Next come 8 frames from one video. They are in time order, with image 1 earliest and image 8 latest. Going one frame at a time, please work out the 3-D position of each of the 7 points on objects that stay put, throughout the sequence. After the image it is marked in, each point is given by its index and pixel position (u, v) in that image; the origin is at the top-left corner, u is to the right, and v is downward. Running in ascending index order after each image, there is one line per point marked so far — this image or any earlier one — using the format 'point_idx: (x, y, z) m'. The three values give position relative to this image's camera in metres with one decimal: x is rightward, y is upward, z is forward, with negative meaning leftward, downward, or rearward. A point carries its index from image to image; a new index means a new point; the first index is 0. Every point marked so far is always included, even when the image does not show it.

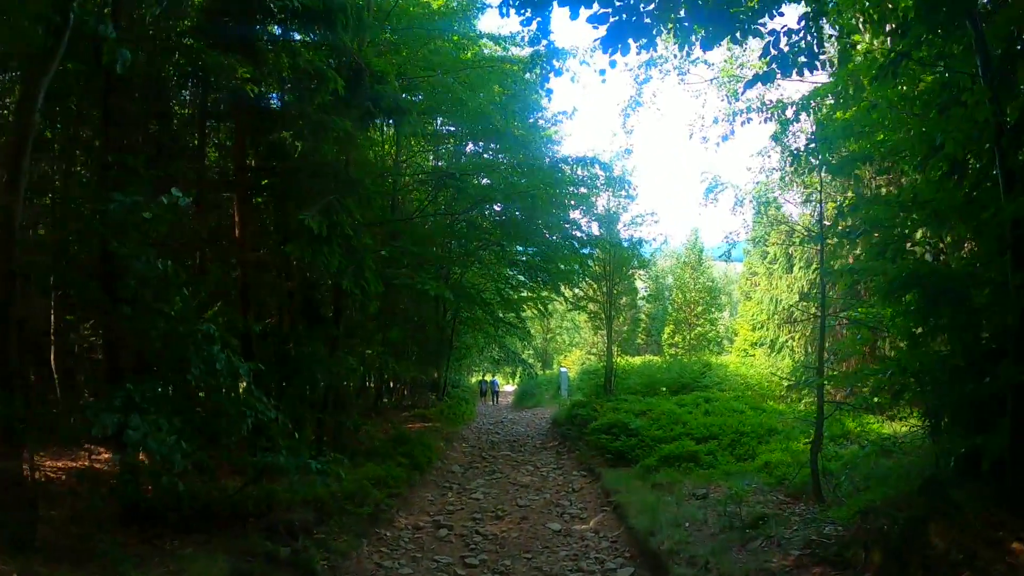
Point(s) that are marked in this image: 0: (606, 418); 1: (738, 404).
0: (+1.6, -2.1, +9.7) m
1: (+3.9, -2.0, +10.5) m
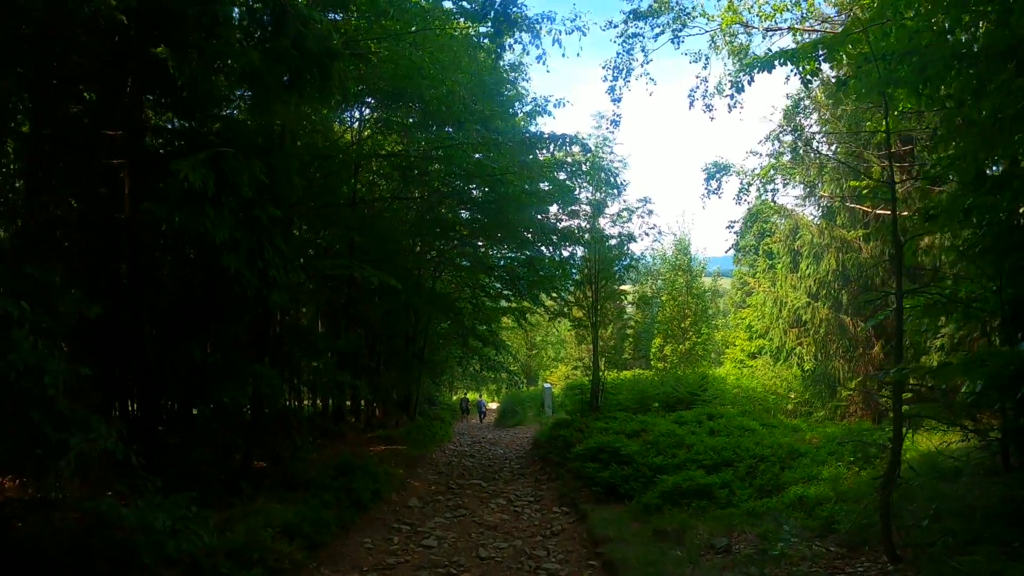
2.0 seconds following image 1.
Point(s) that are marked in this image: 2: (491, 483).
0: (+1.2, -2.1, +8.2) m
1: (+3.5, -2.0, +9.0) m
2: (-0.3, -2.9, +9.0) m
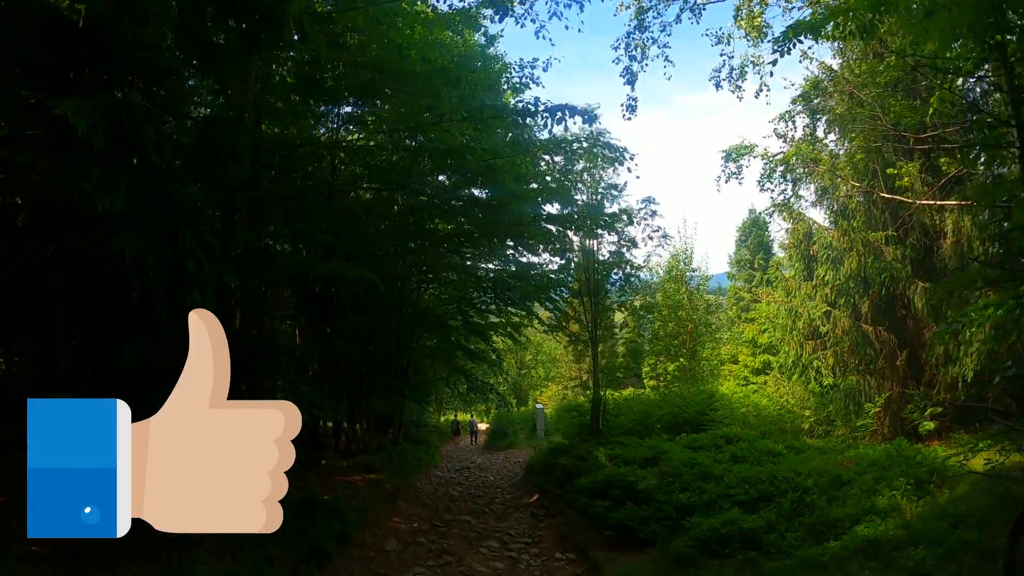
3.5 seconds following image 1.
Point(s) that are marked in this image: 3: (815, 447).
0: (+1.1, -2.1, +7.1) m
1: (+3.4, -2.0, +8.0) m
2: (-0.4, -3.0, +7.9) m
3: (+4.5, -2.3, +9.0) m
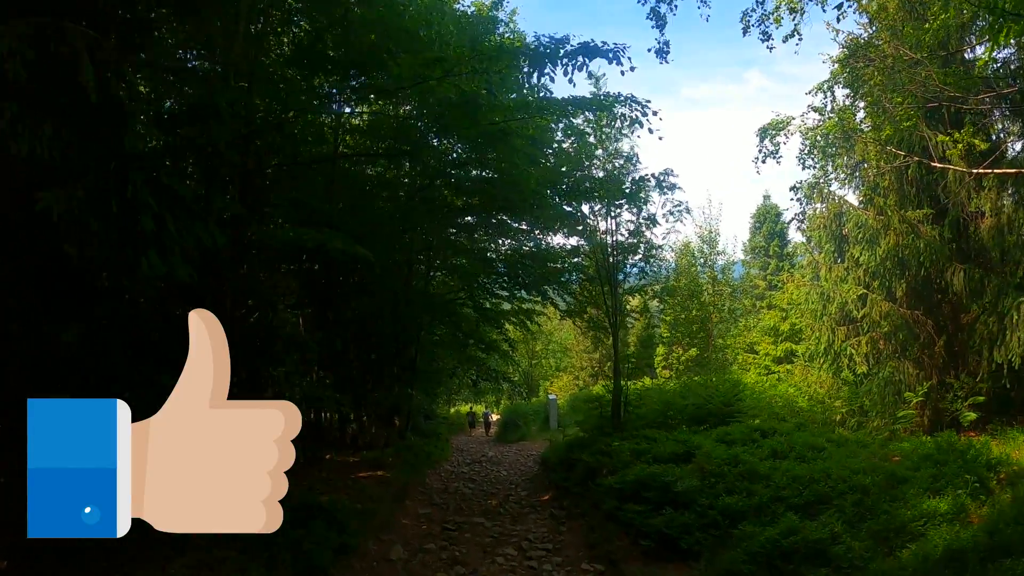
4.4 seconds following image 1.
0: (+1.3, -1.9, +6.5) m
1: (+3.6, -1.8, +7.3) m
2: (-0.2, -2.7, +7.3) m
3: (+4.7, -2.1, +8.4) m
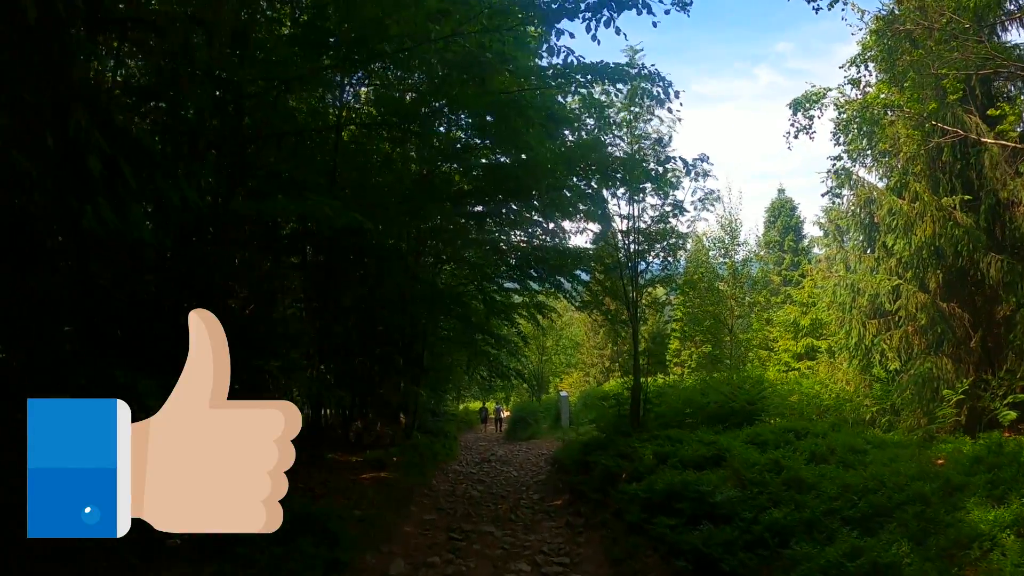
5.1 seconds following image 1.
0: (+1.4, -1.8, +5.9) m
1: (+3.7, -1.7, +6.7) m
2: (-0.1, -2.6, +6.8) m
3: (+4.8, -1.9, +7.8) m
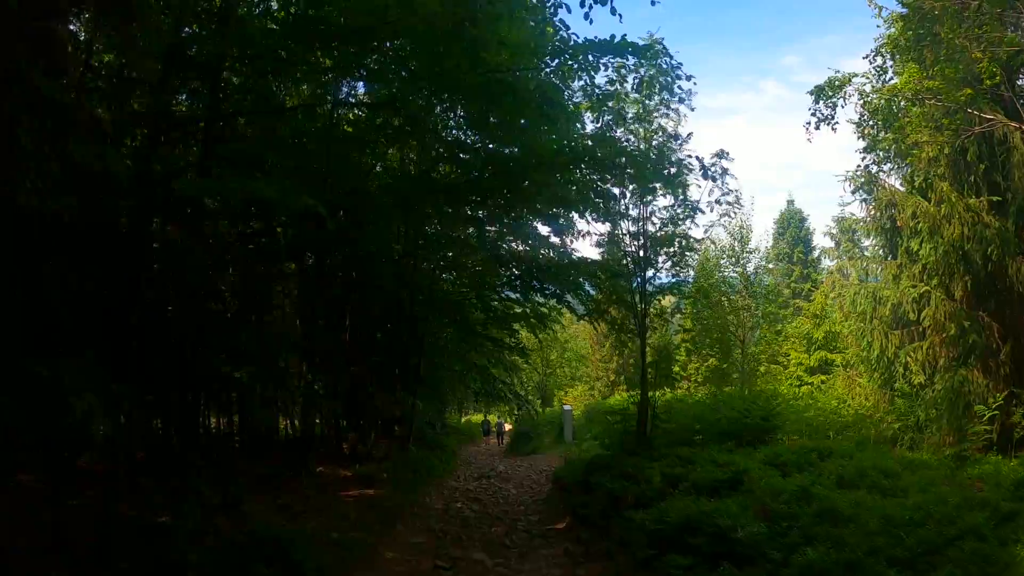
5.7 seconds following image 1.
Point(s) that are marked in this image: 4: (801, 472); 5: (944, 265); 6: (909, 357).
0: (+1.3, -1.8, +5.4) m
1: (+3.6, -1.7, +6.1) m
2: (-0.1, -2.7, +6.2) m
3: (+4.8, -2.0, +7.2) m
4: (+2.7, -1.7, +5.9) m
5: (+6.6, +0.3, +9.5) m
6: (+6.3, -1.1, +10.0) m
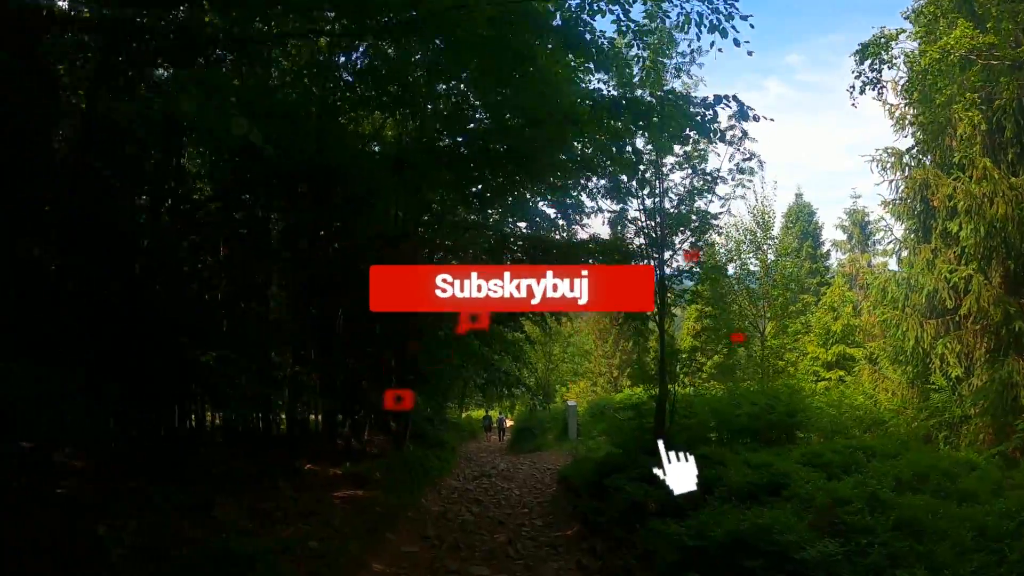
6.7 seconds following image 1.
0: (+1.4, -1.6, +4.7) m
1: (+3.7, -1.5, +5.4) m
2: (-0.1, -2.5, +5.5) m
3: (+4.8, -1.8, +6.4) m
4: (+2.8, -1.5, +5.2) m
5: (+6.7, +0.5, +8.8) m
6: (+6.4, -0.9, +9.3) m
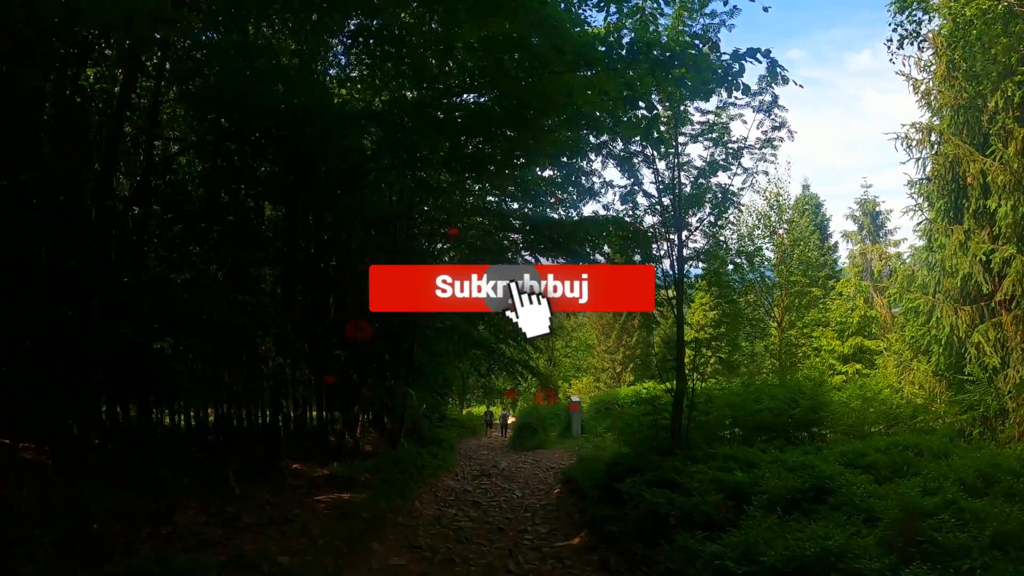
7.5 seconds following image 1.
0: (+1.4, -1.5, +4.0) m
1: (+3.7, -1.4, +4.8) m
2: (-0.1, -2.3, +4.9) m
3: (+4.8, -1.7, +5.8) m
4: (+2.8, -1.4, +4.5) m
5: (+6.7, +0.7, +8.2) m
6: (+6.4, -0.7, +8.7) m
